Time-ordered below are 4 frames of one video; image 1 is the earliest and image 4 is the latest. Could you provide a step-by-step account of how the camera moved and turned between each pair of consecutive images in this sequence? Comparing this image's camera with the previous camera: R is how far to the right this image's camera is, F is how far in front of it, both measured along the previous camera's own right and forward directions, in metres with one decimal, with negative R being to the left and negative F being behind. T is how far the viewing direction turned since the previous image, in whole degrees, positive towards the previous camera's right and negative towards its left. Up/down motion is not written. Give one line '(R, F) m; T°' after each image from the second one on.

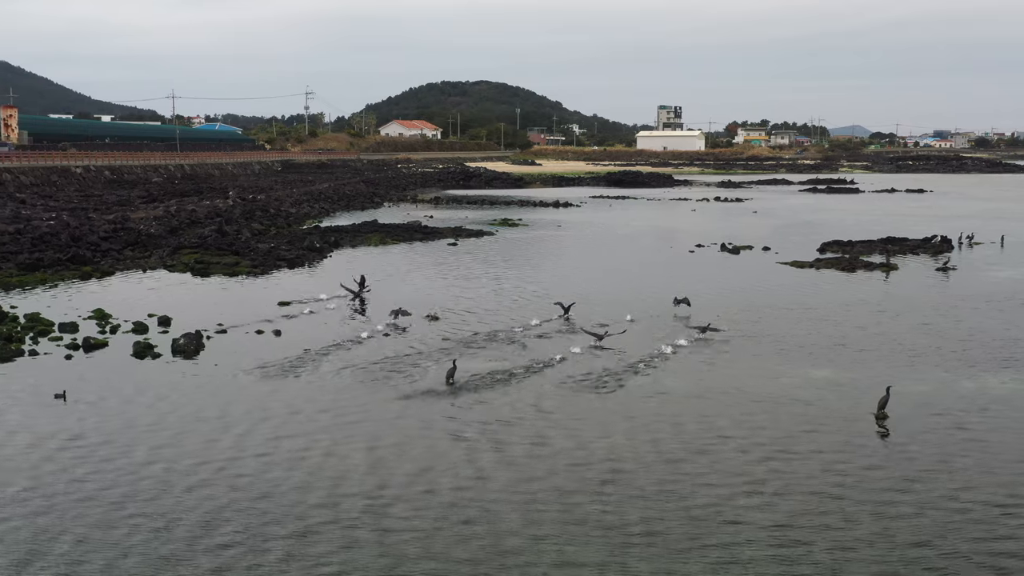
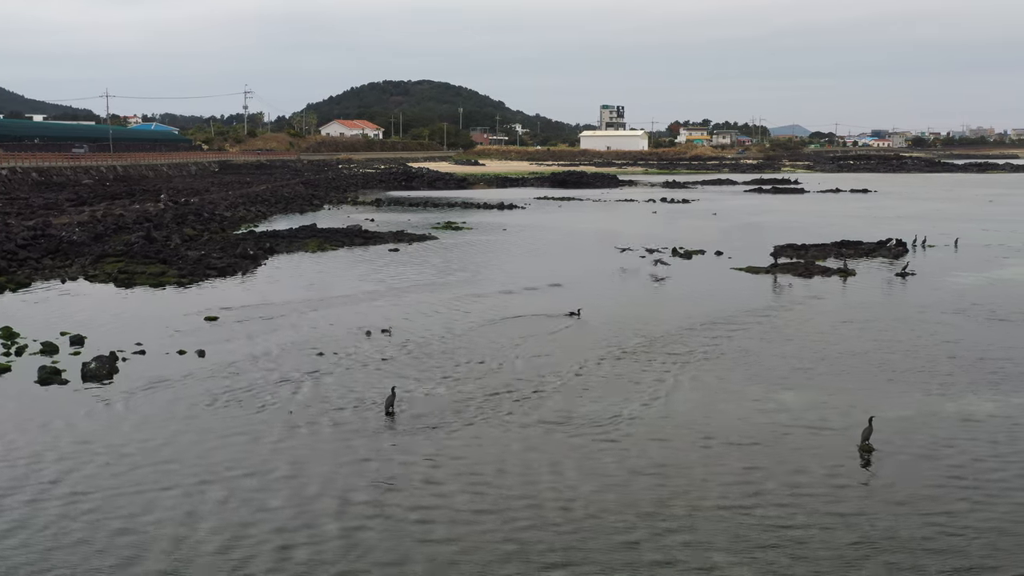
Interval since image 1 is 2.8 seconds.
(0.0, +1.0) m; +3°
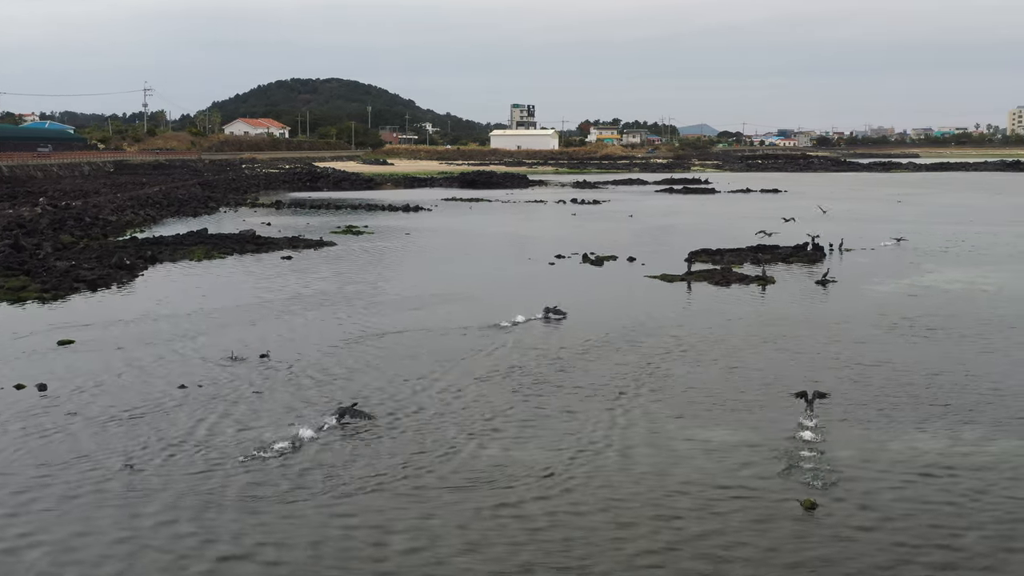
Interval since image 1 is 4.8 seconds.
(+0.2, +1.5) m; +4°
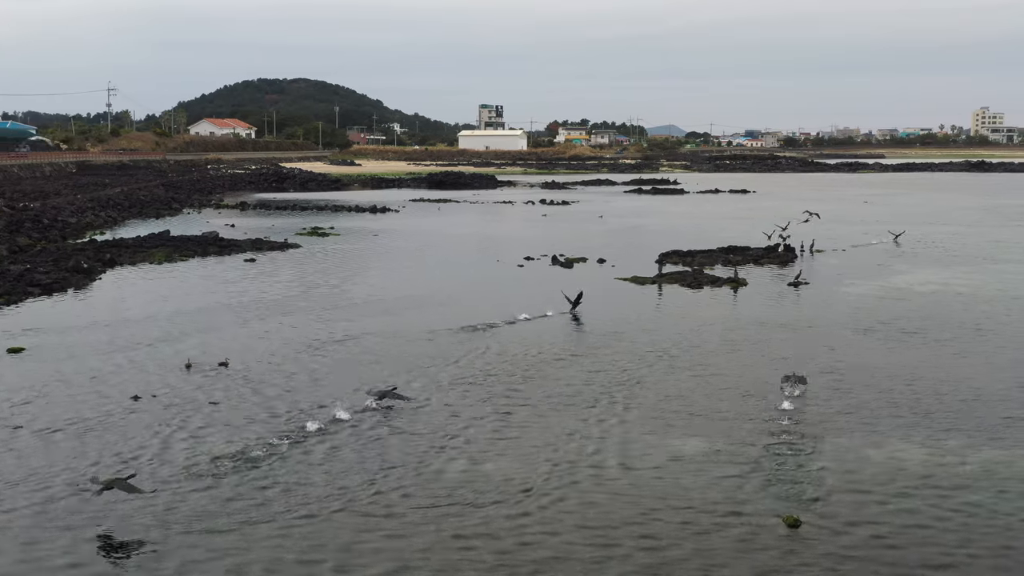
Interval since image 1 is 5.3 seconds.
(0.0, +0.4) m; +2°
